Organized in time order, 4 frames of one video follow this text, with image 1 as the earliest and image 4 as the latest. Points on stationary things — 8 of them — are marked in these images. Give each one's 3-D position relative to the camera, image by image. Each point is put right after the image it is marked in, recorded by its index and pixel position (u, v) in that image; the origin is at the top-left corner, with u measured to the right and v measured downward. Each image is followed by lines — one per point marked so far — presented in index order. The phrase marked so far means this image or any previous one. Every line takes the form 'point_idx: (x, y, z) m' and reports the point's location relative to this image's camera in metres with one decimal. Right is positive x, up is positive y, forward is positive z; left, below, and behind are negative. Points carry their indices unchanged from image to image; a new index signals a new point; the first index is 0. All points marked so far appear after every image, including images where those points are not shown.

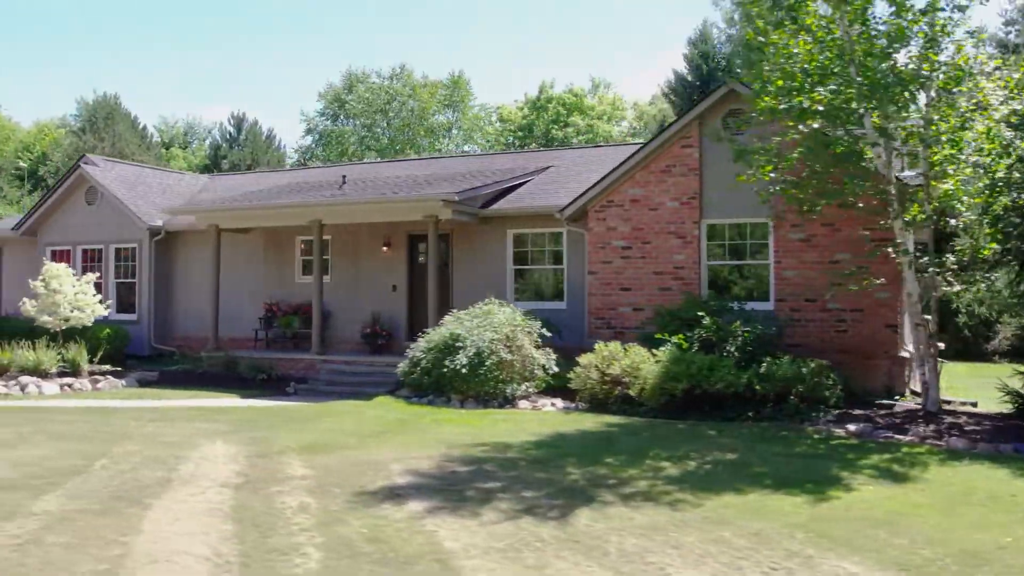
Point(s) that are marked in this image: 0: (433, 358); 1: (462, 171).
0: (-1.1, -1.0, +13.4) m
1: (-1.0, +2.2, +18.0) m
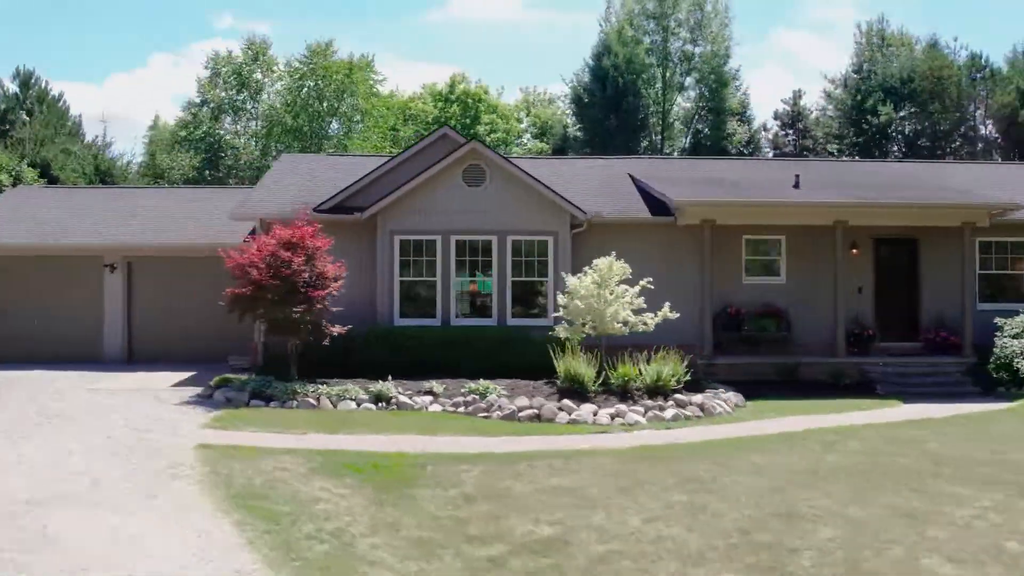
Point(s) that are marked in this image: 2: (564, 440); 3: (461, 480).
0: (+8.6, -1.0, +14.4) m
1: (+6.3, +2.1, +18.4) m
2: (+0.6, -1.7, +10.7) m
3: (-0.4, -1.7, +8.8) m
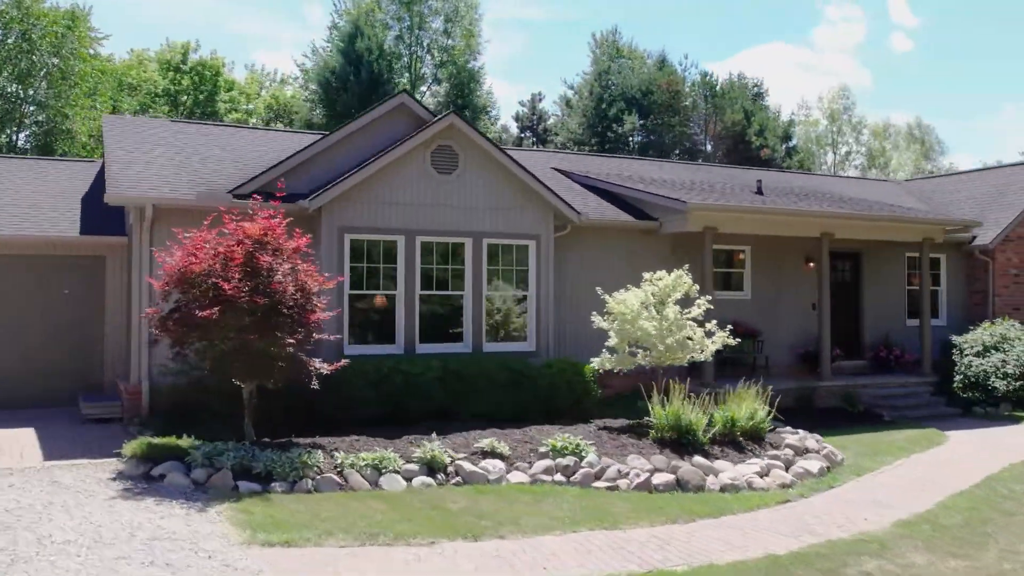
0: (+8.2, -1.3, +14.4) m
1: (+4.6, +1.9, +17.2) m
2: (+2.2, -1.9, +7.9) m
3: (+1.9, -1.9, +5.7) m
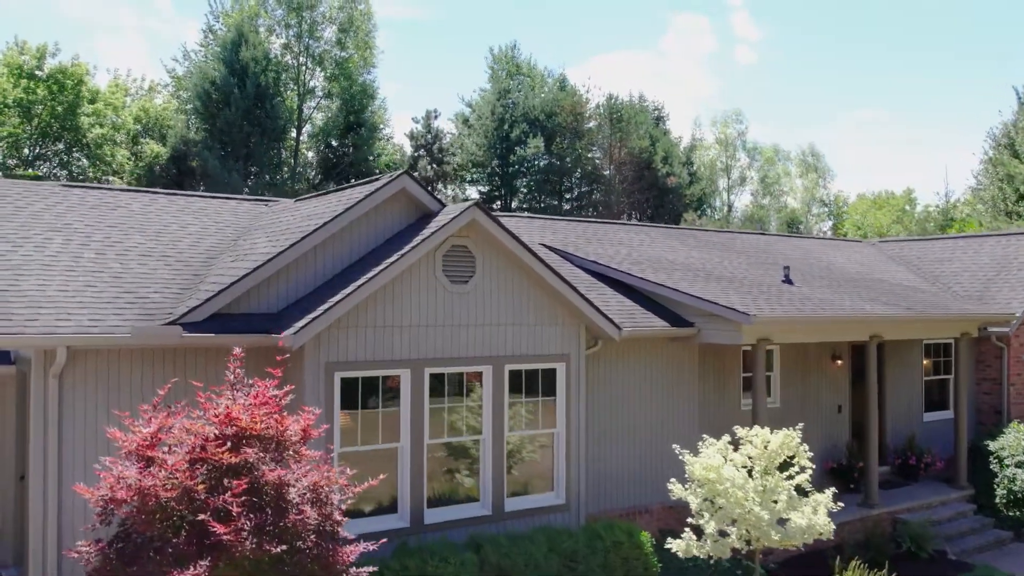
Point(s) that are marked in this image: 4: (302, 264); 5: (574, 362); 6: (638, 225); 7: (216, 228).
0: (+8.0, -2.7, +12.9) m
1: (+4.1, +0.5, +15.1) m
2: (+3.1, -3.3, +5.5) m
3: (+3.2, -3.3, +3.4) m
4: (-1.9, +0.2, +8.8) m
5: (+0.7, -0.8, +10.0) m
6: (+2.1, +1.0, +16.0) m
7: (-3.3, +0.7, +10.7) m
